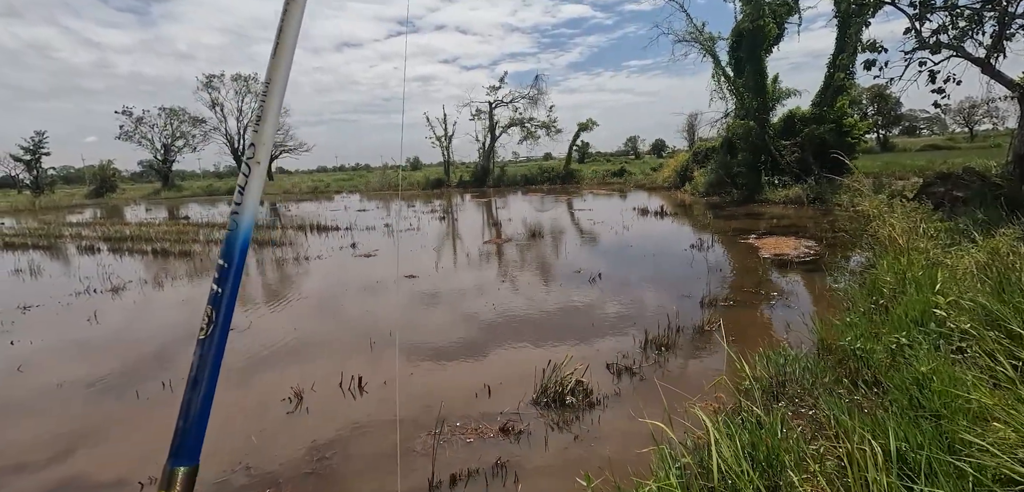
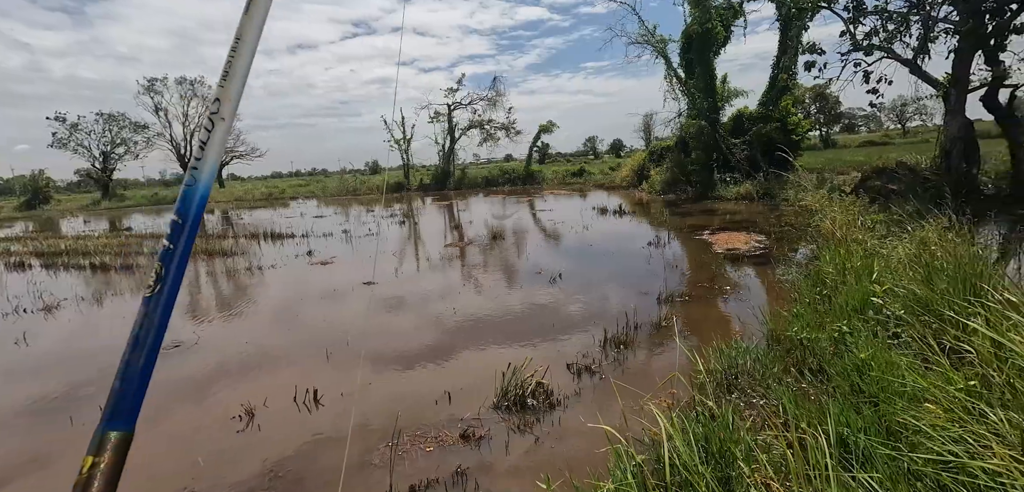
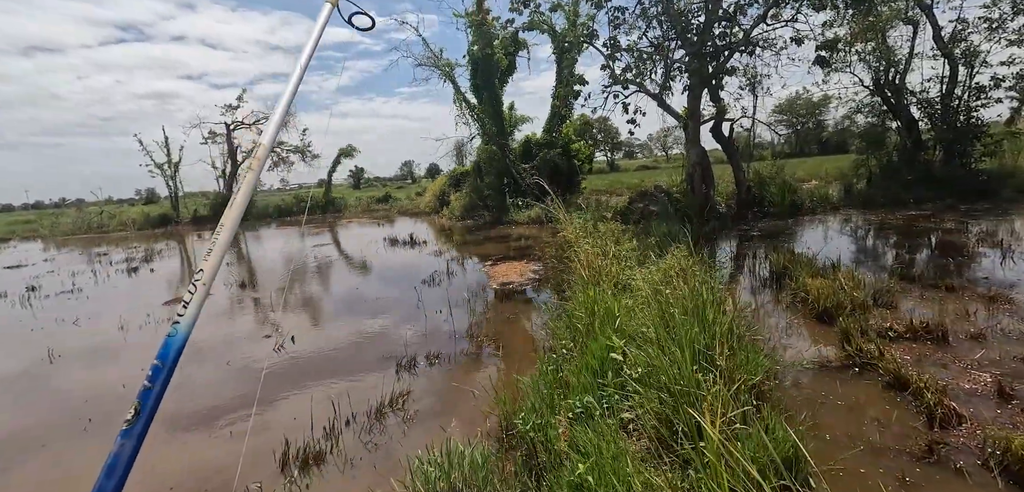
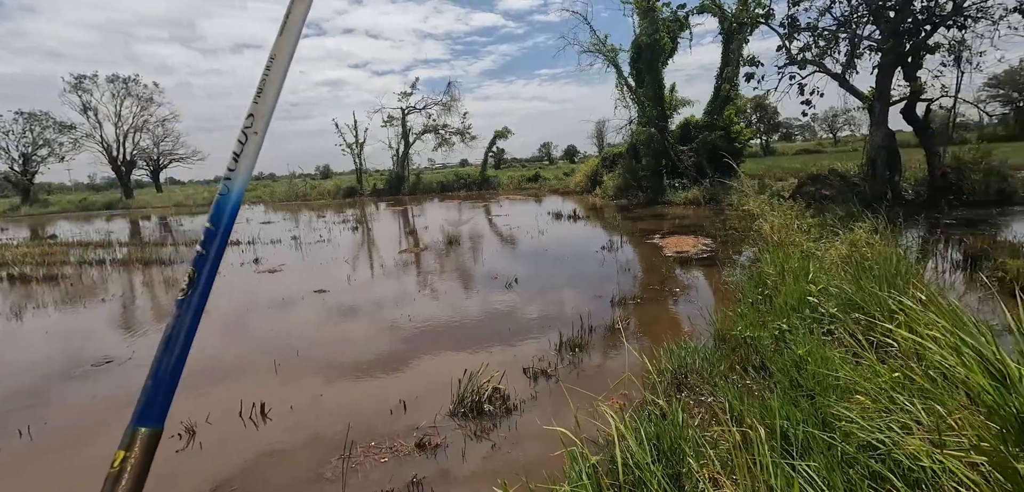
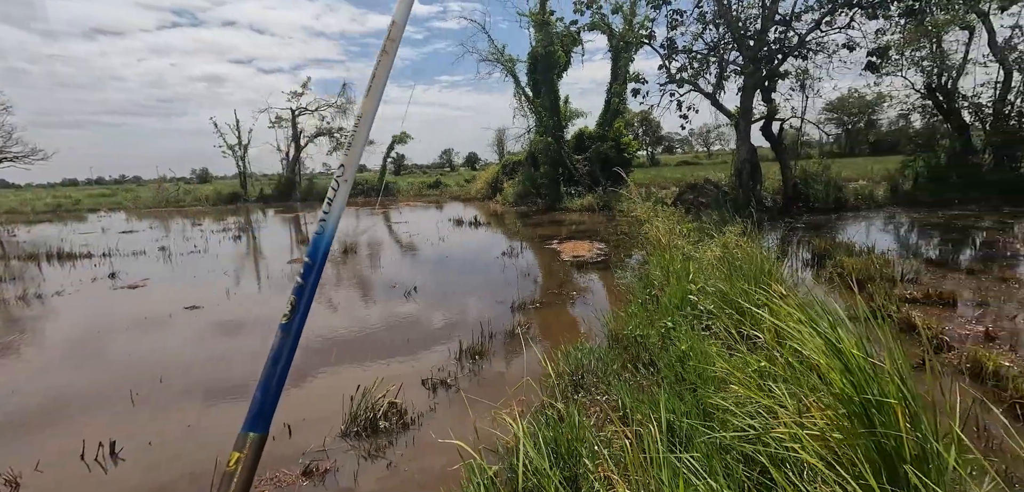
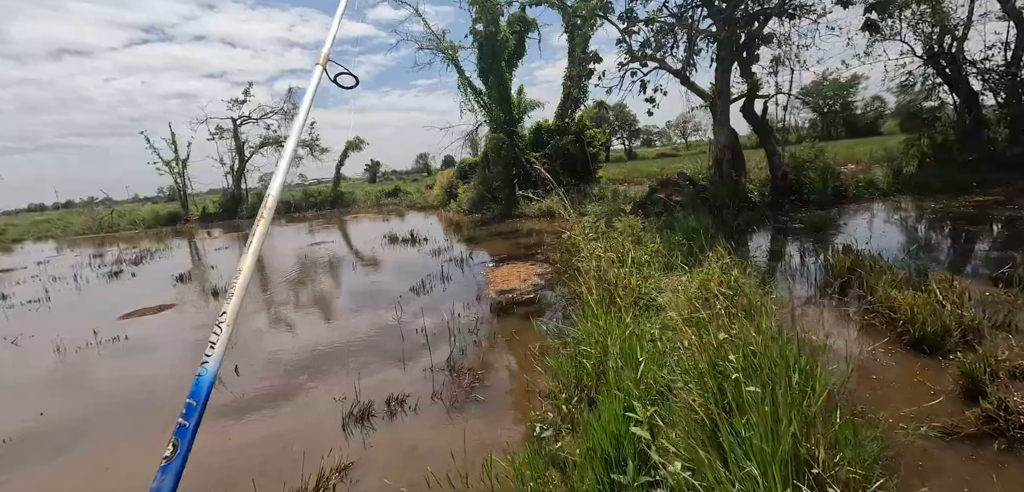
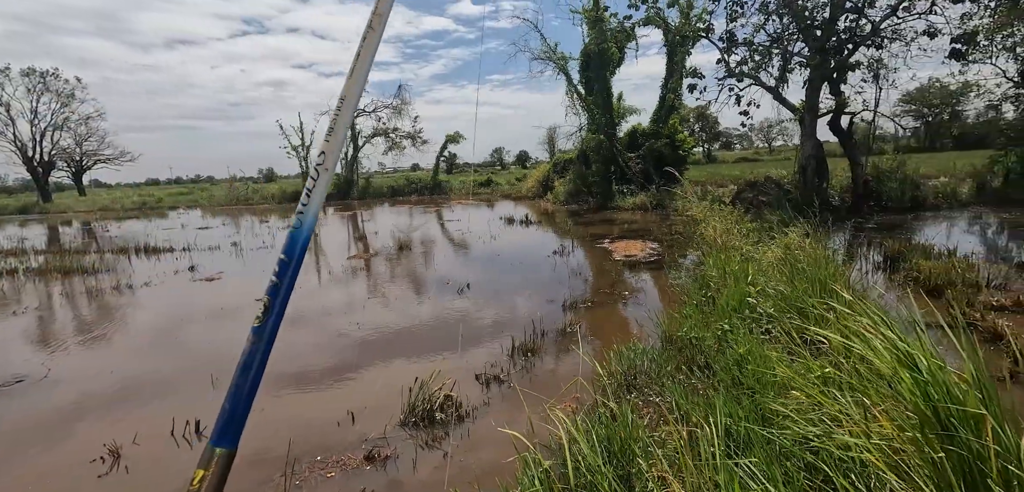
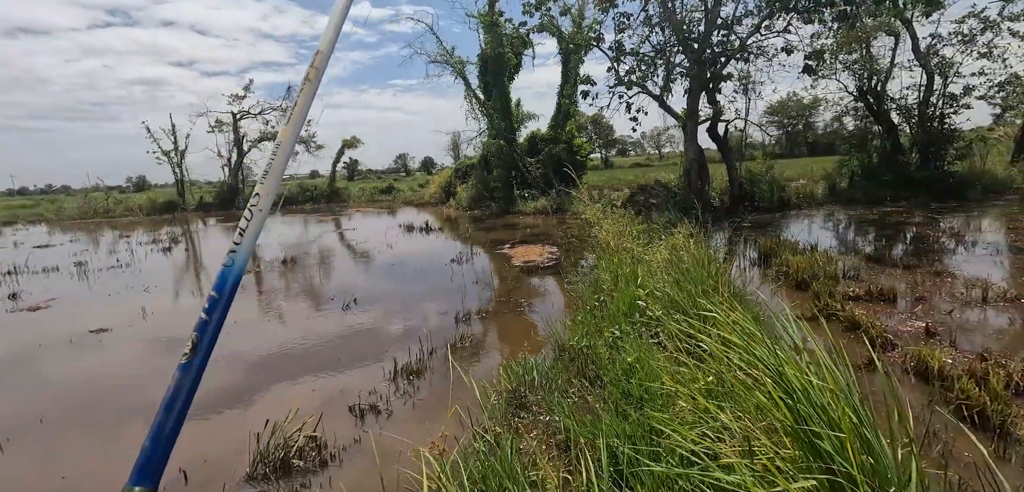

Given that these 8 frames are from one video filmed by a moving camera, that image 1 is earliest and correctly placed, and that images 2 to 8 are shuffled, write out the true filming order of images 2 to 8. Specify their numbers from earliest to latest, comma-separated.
2, 4, 7, 5, 8, 3, 6
